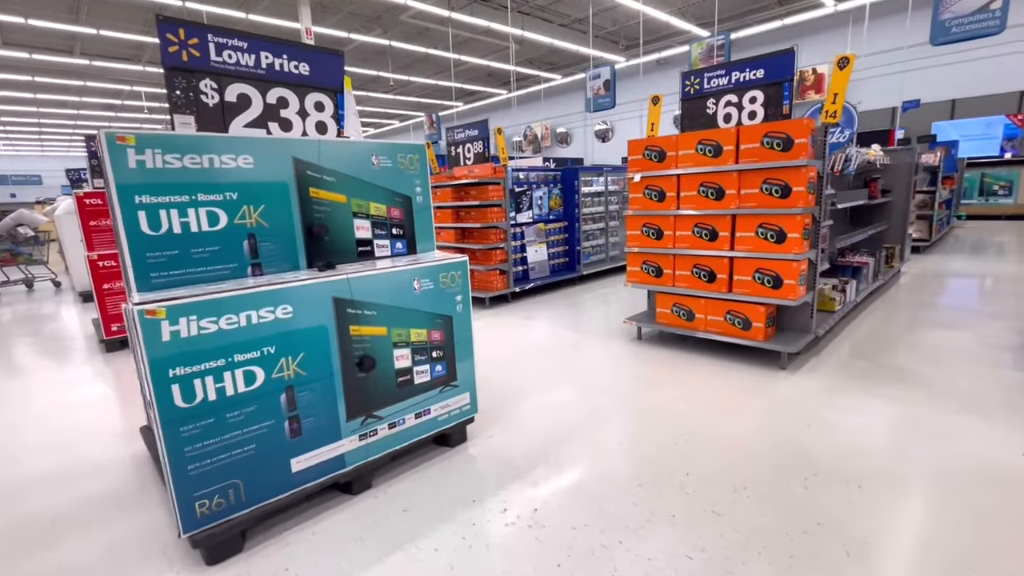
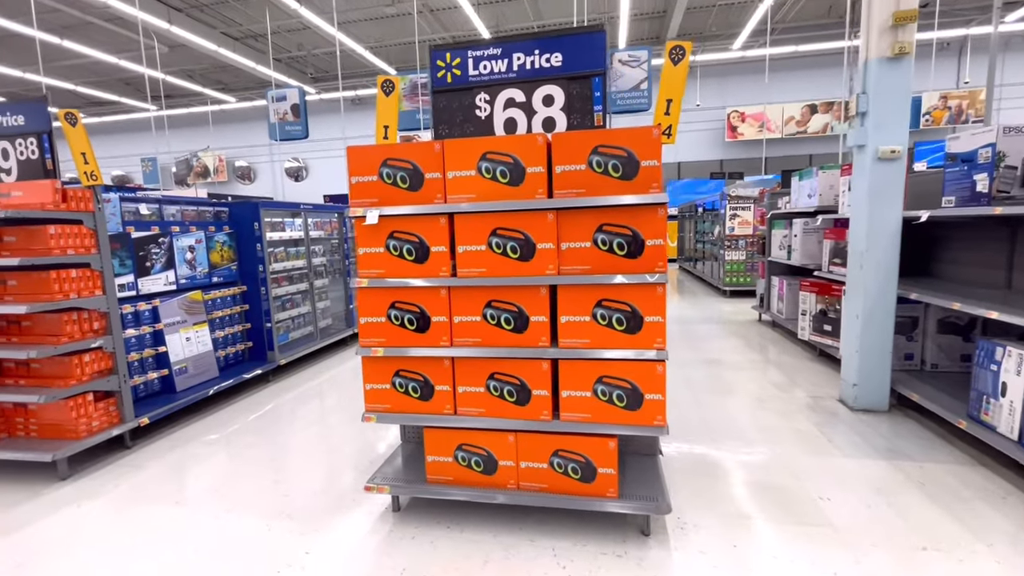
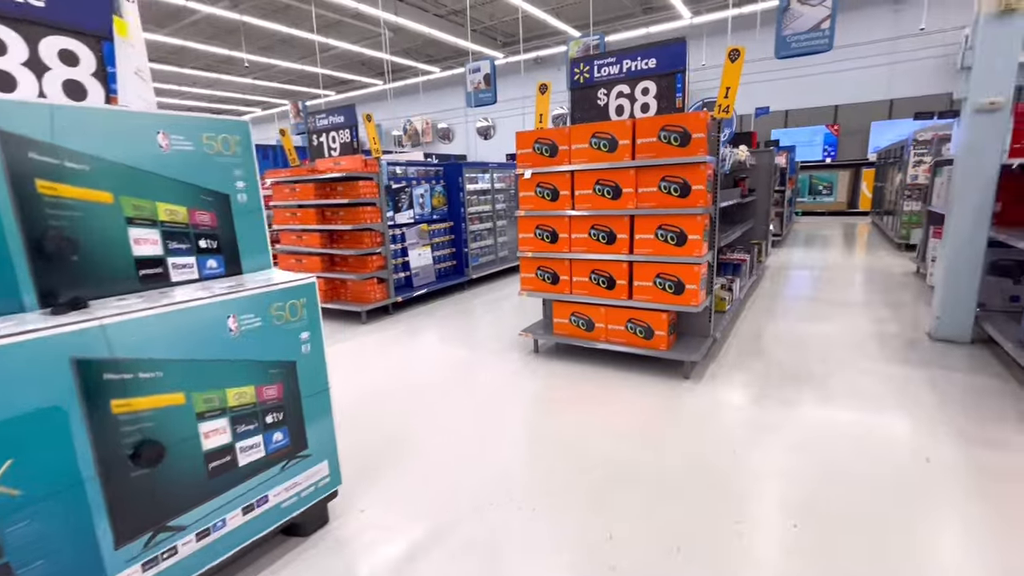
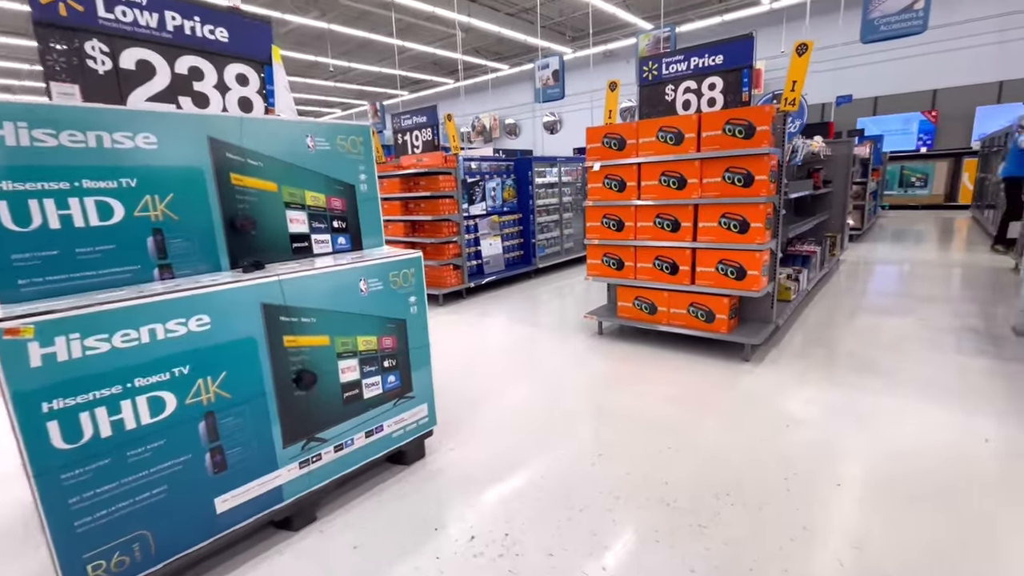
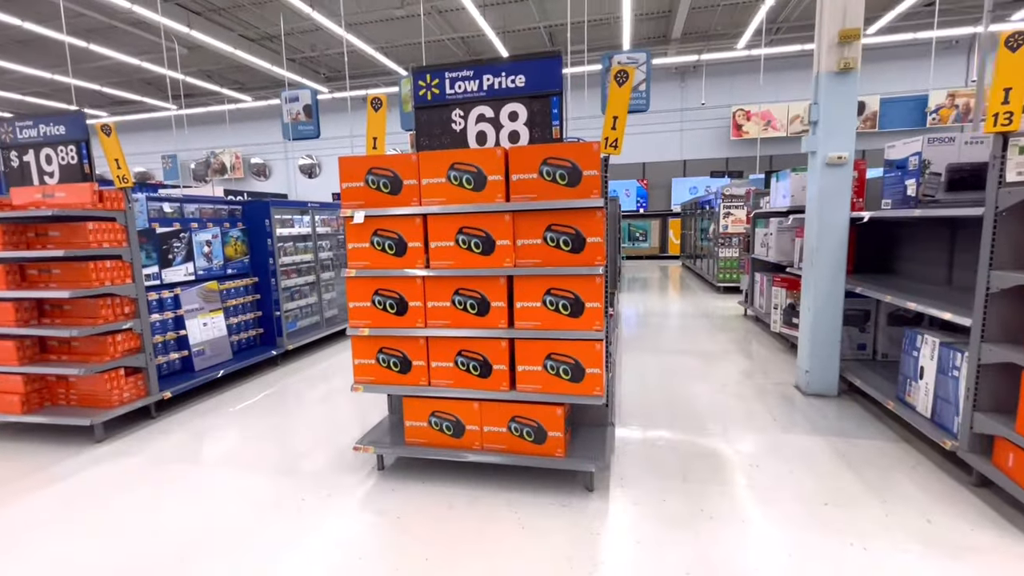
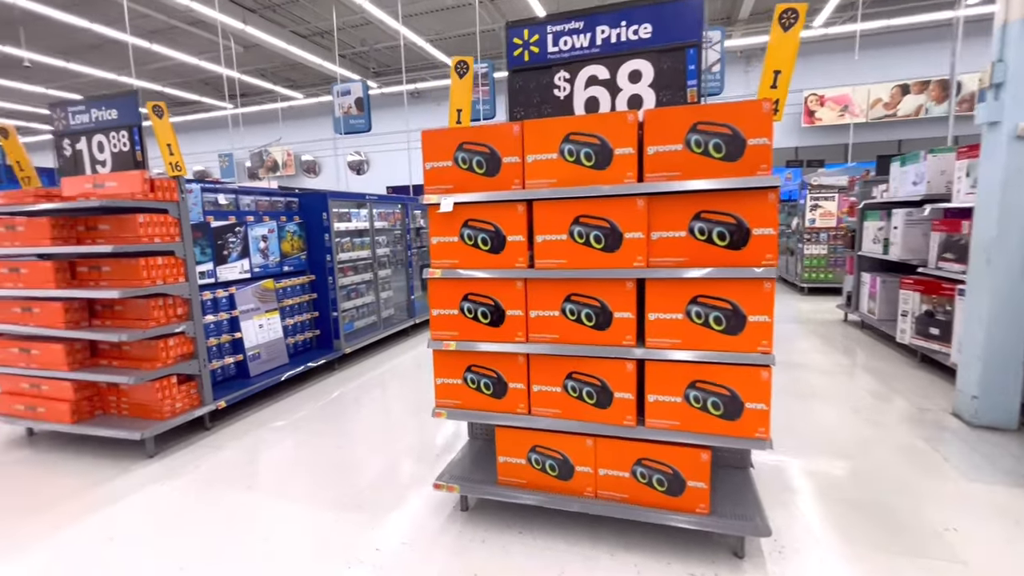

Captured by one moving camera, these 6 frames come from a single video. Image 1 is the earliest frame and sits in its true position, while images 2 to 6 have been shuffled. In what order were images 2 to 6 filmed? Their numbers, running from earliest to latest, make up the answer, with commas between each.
4, 3, 5, 2, 6
